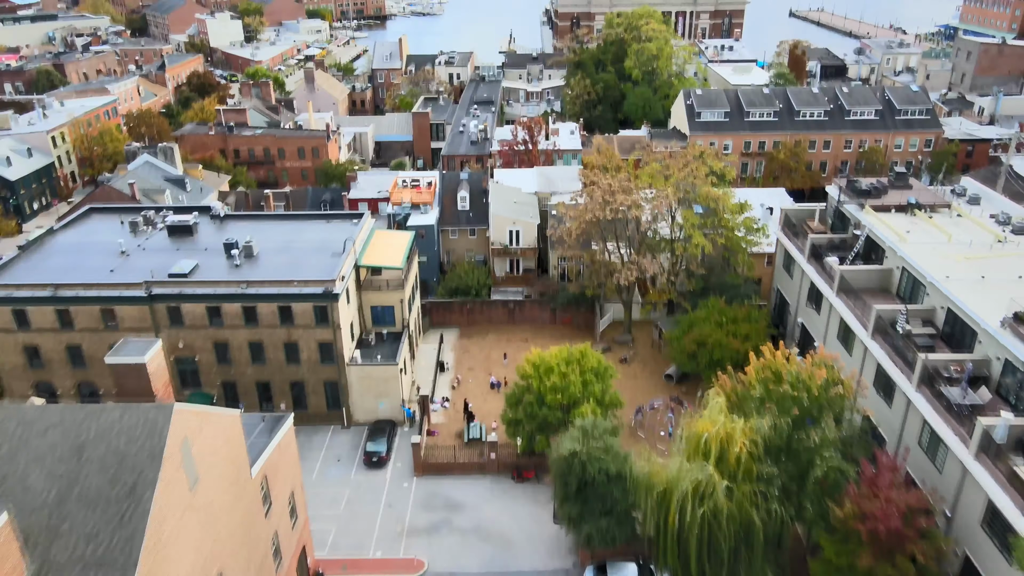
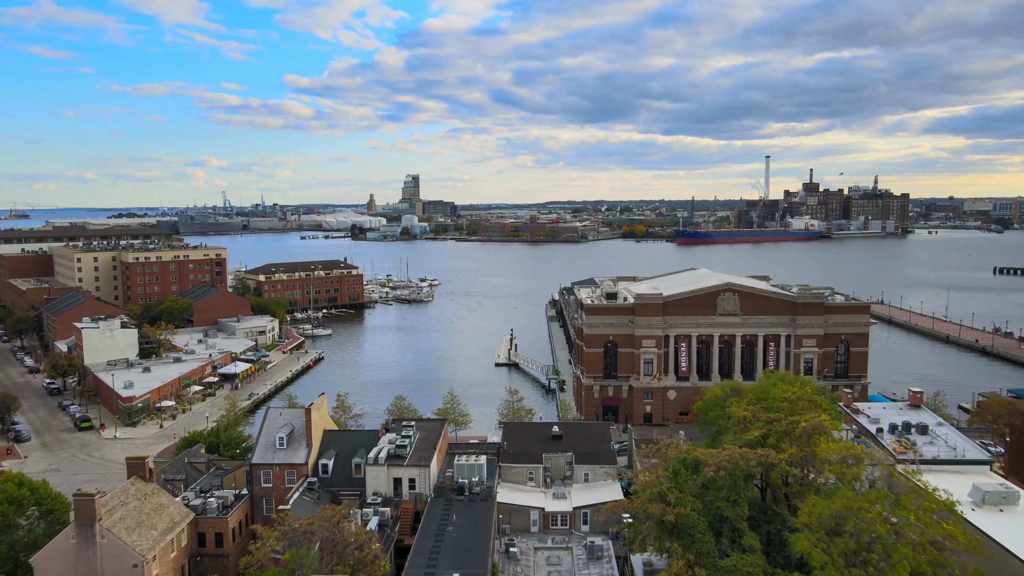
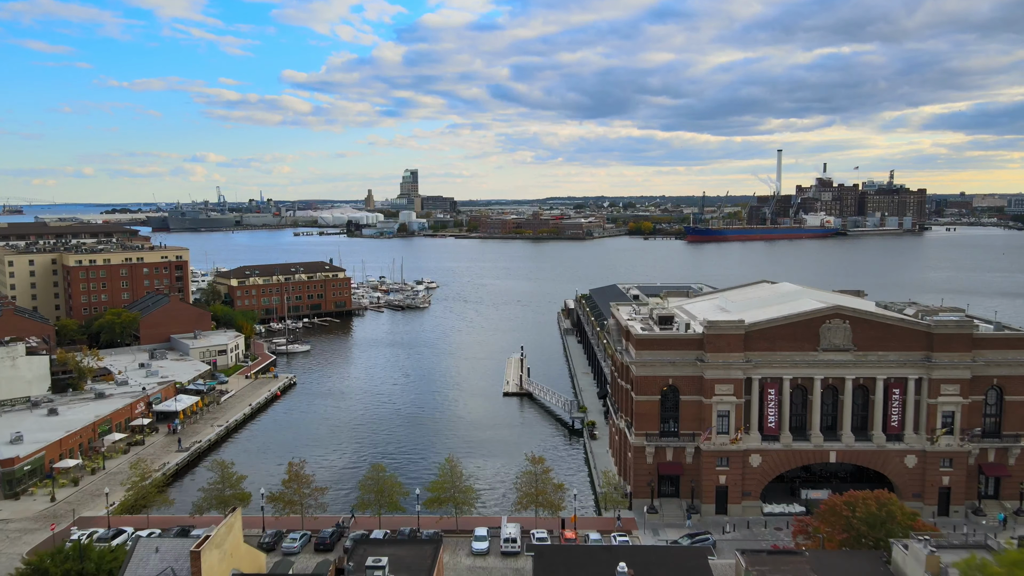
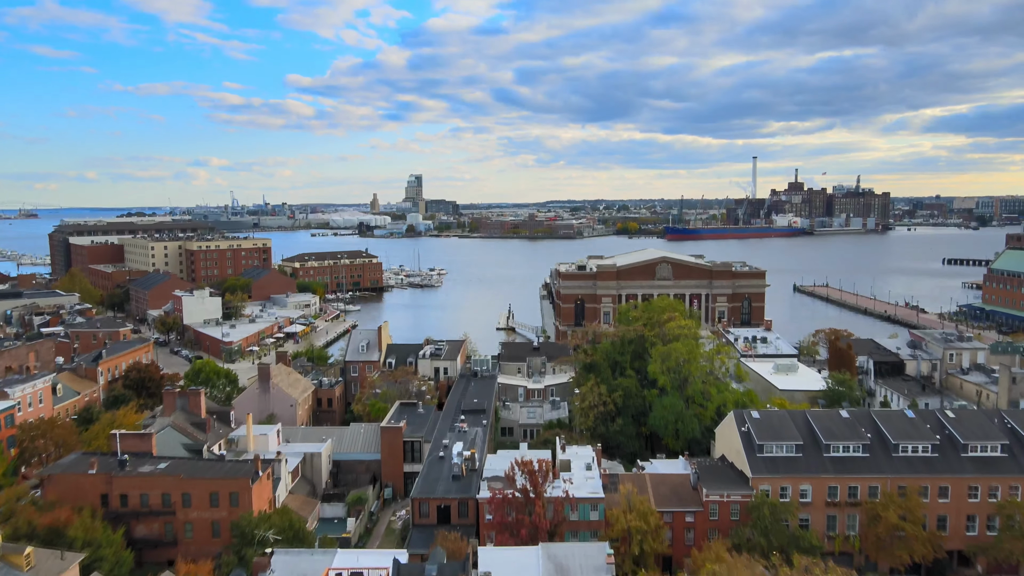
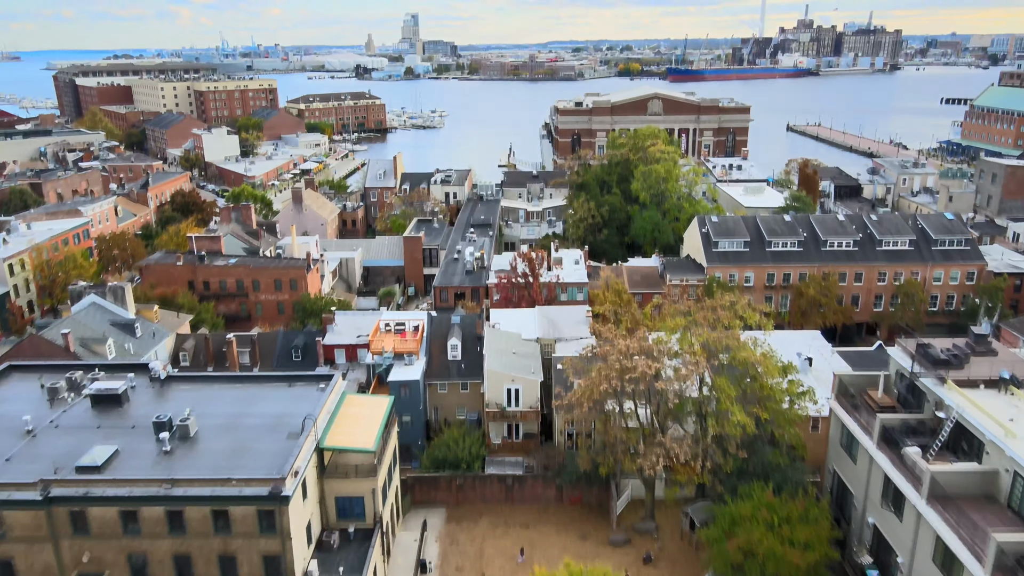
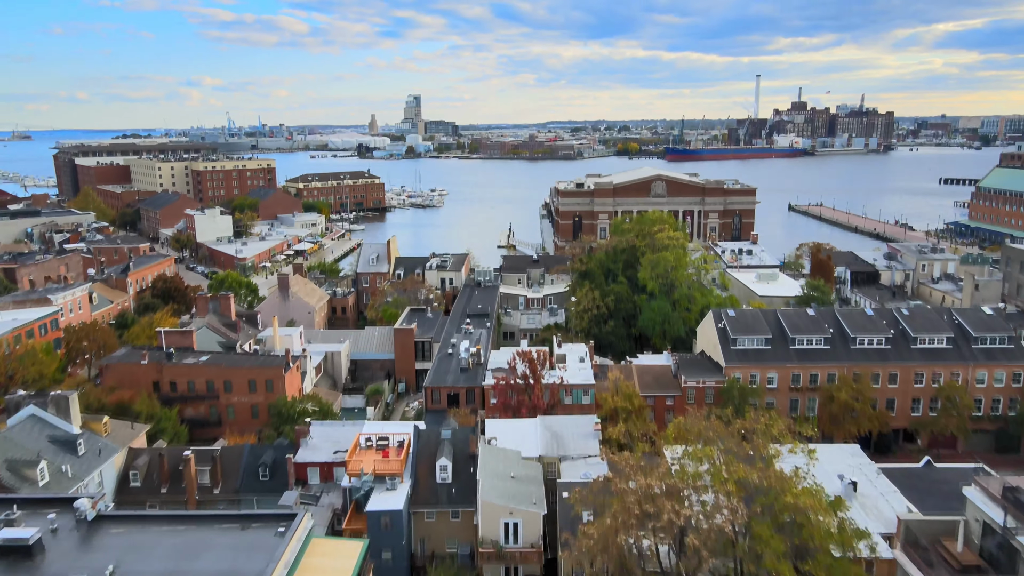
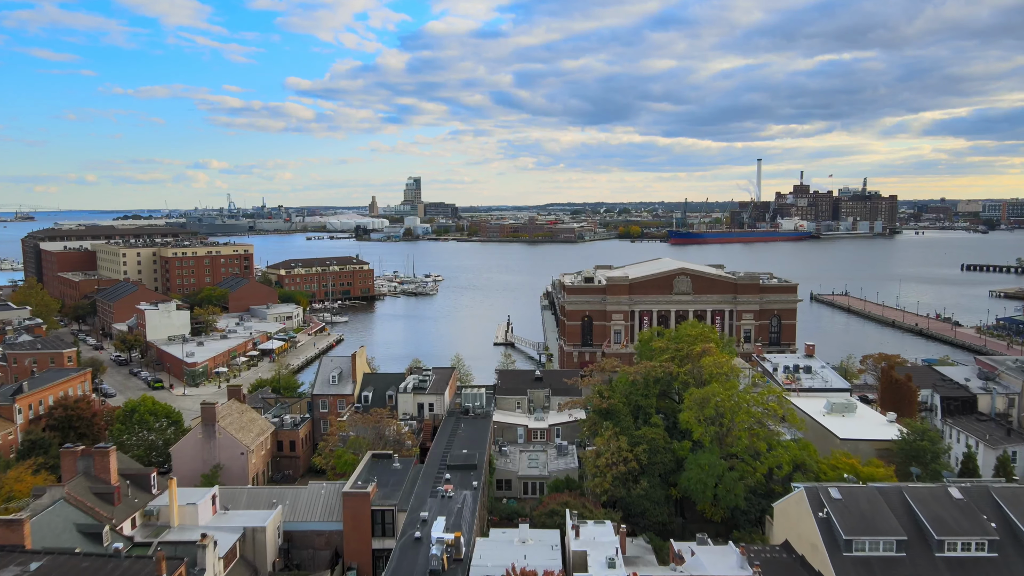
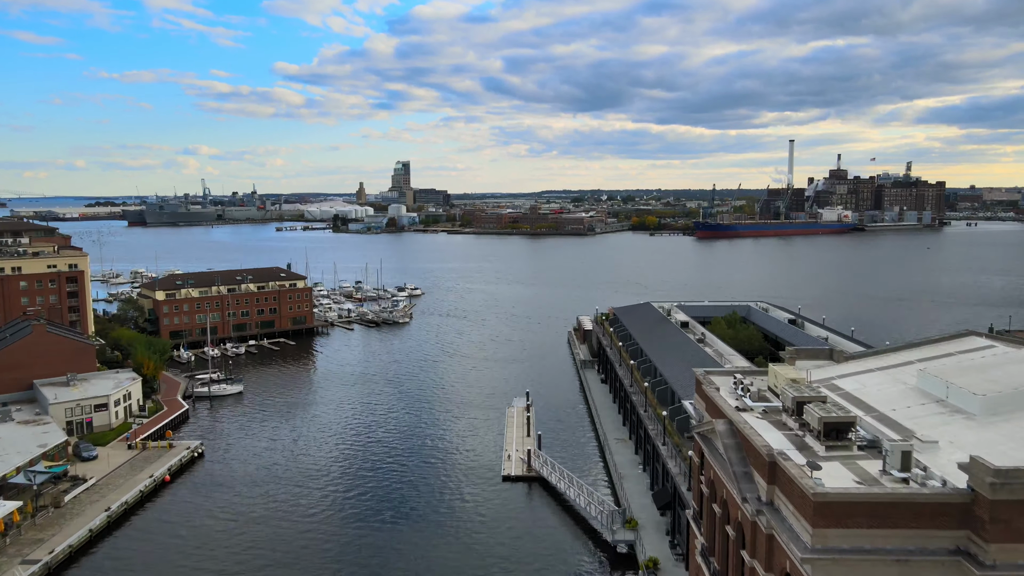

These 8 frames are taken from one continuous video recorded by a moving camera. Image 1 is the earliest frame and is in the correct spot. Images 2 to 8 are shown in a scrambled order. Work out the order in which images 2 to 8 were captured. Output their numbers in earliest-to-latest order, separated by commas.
5, 6, 4, 7, 2, 3, 8
